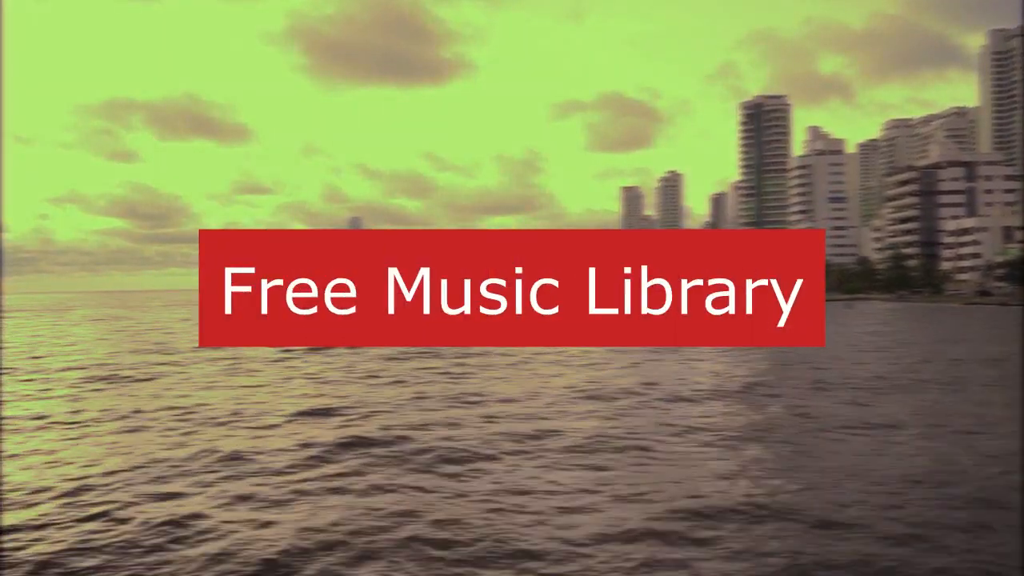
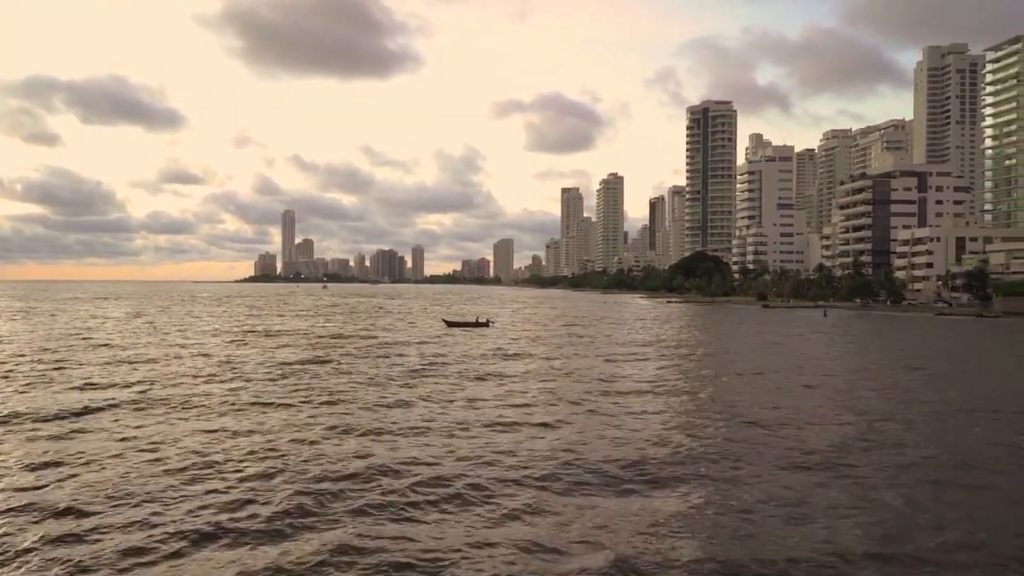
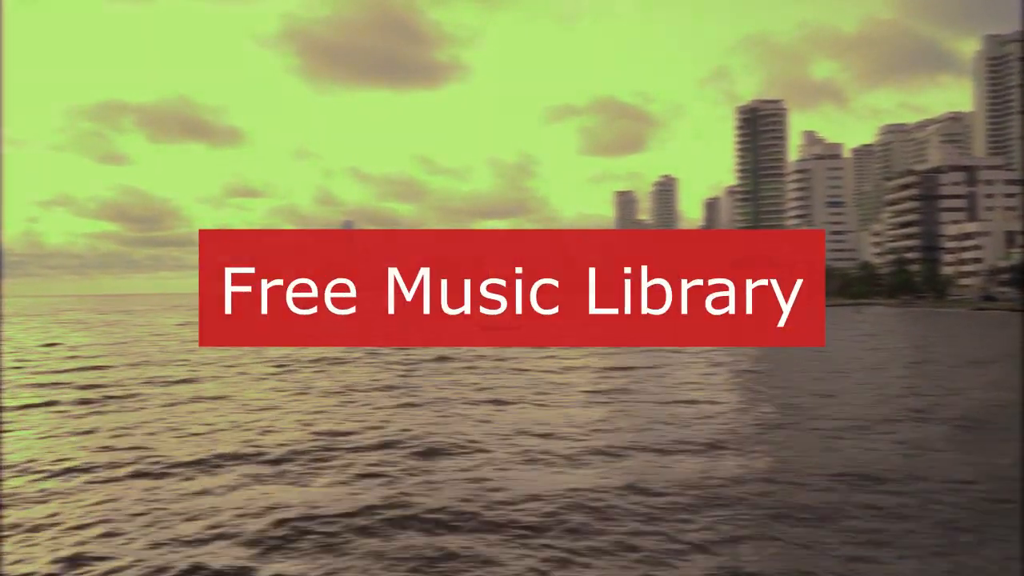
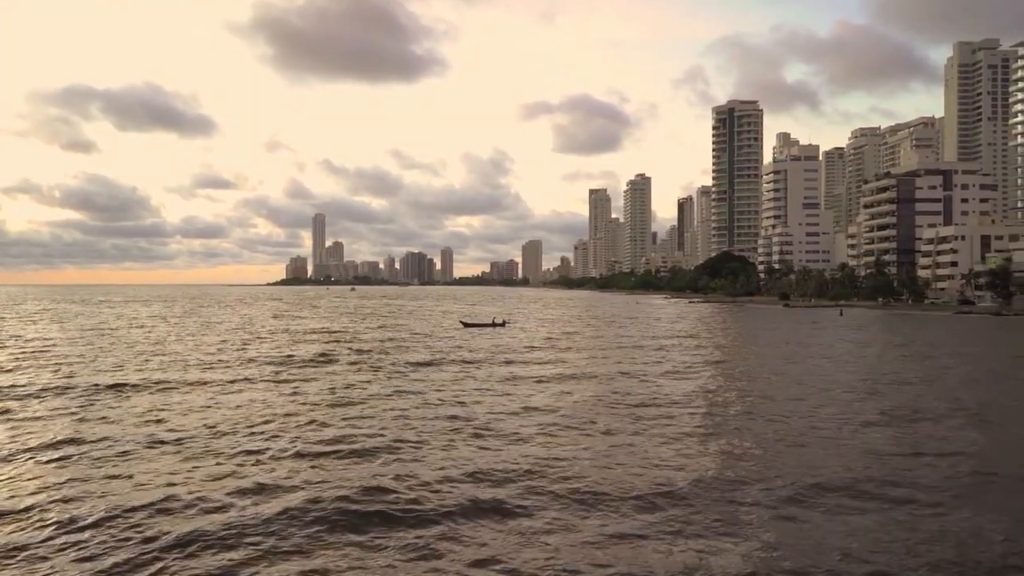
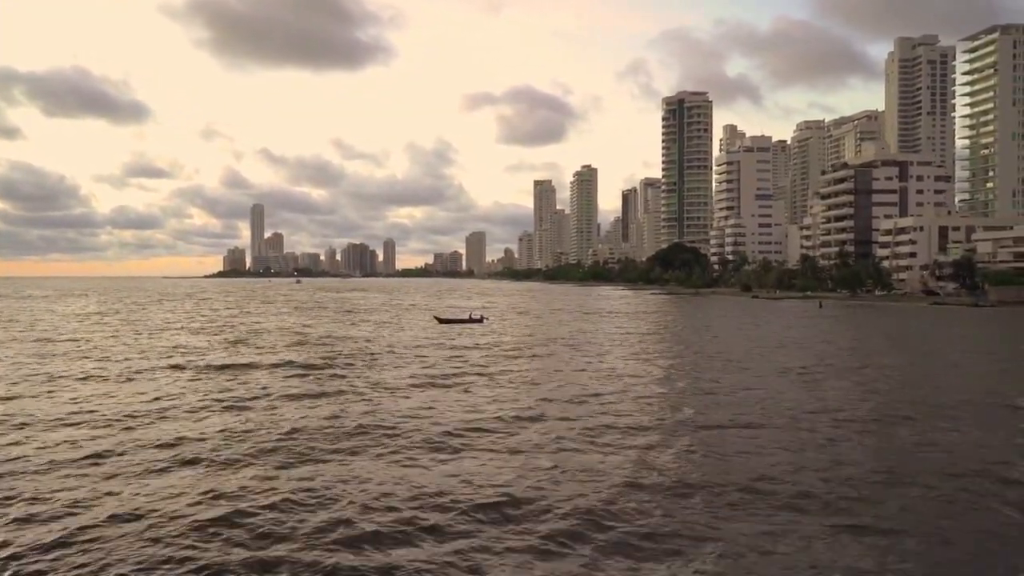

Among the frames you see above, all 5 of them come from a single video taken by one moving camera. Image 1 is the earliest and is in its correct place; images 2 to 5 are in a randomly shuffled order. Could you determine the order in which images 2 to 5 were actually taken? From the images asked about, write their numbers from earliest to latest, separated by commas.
3, 4, 2, 5
